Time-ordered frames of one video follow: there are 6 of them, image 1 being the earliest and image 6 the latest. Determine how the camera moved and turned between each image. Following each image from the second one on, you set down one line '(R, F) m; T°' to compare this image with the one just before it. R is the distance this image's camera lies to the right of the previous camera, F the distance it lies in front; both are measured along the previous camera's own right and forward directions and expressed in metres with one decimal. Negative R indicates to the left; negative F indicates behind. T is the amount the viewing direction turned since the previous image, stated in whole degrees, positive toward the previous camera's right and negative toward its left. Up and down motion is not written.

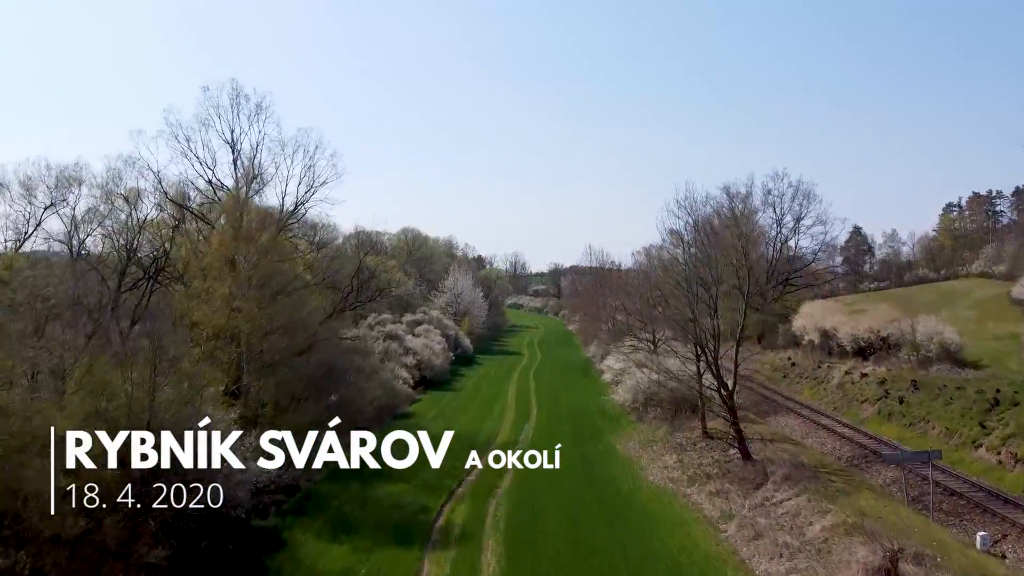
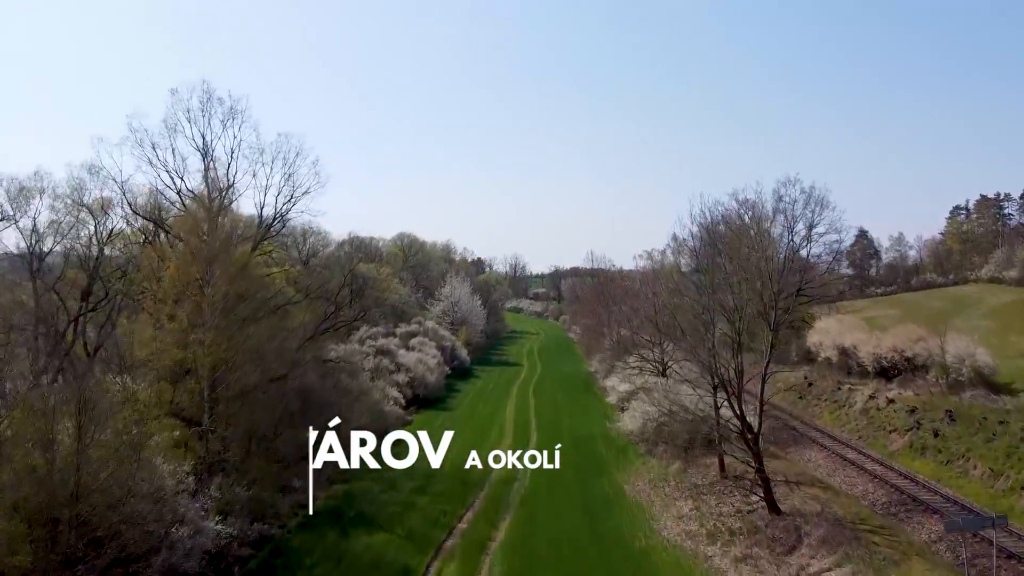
(+0.1, +1.8) m; 0°
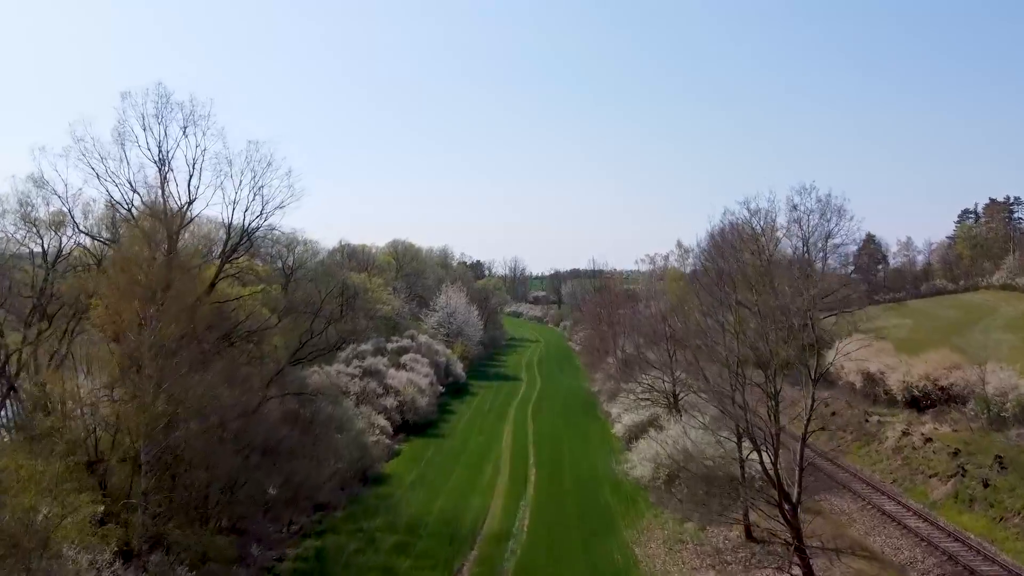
(+0.1, +2.2) m; 0°
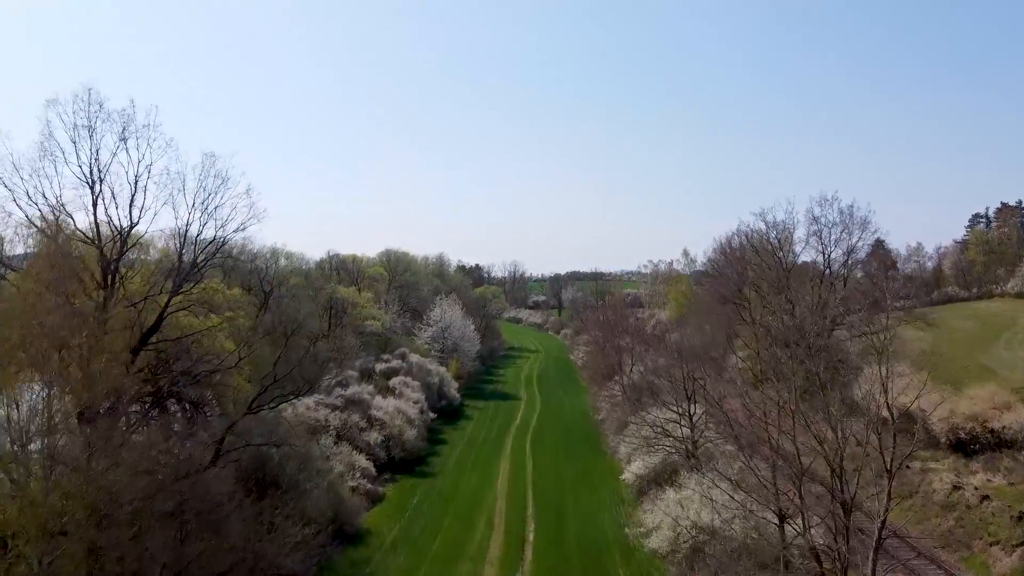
(+0.1, +2.6) m; 0°
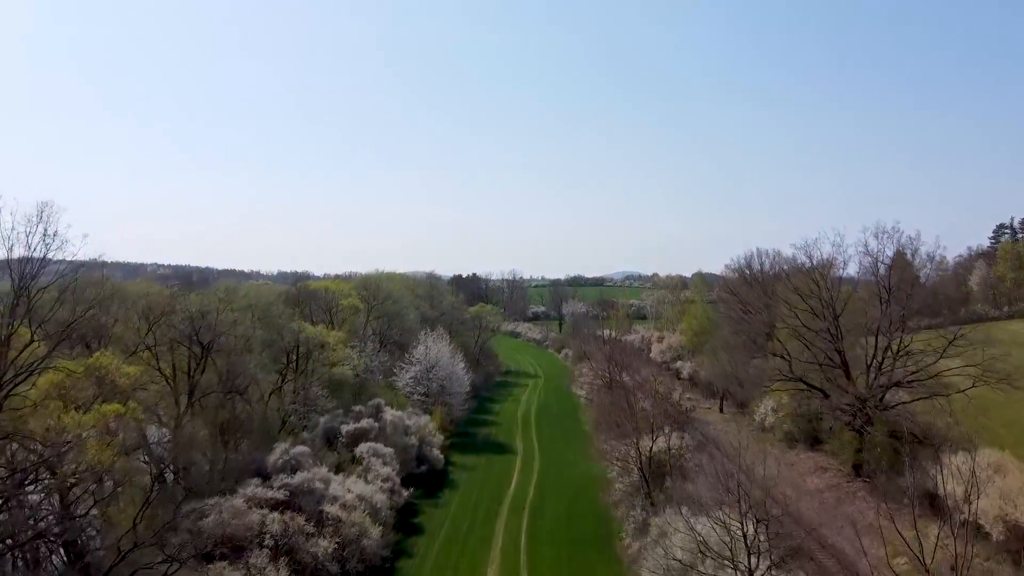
(+0.2, +5.7) m; 0°
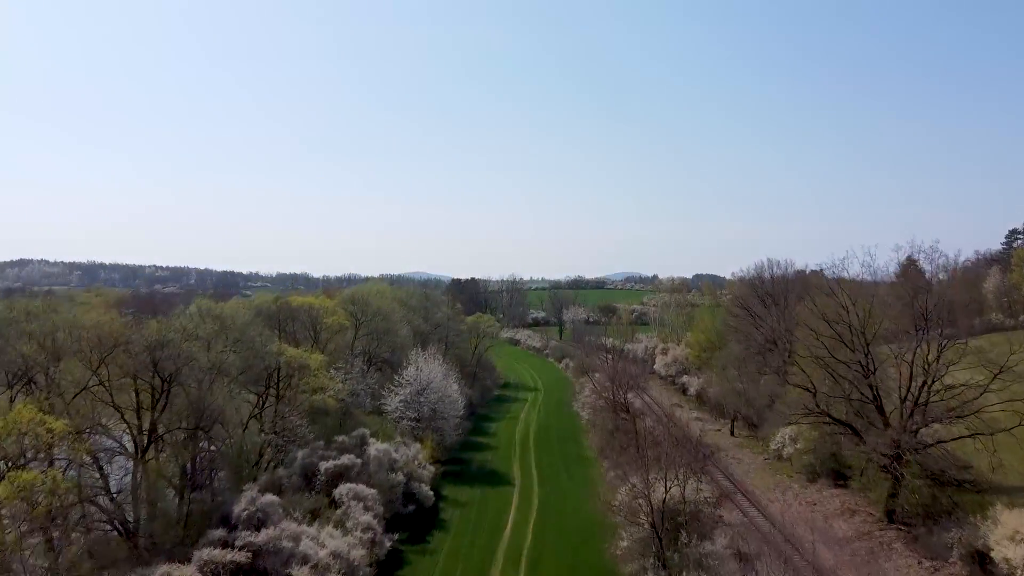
(+0.1, +2.7) m; 0°
